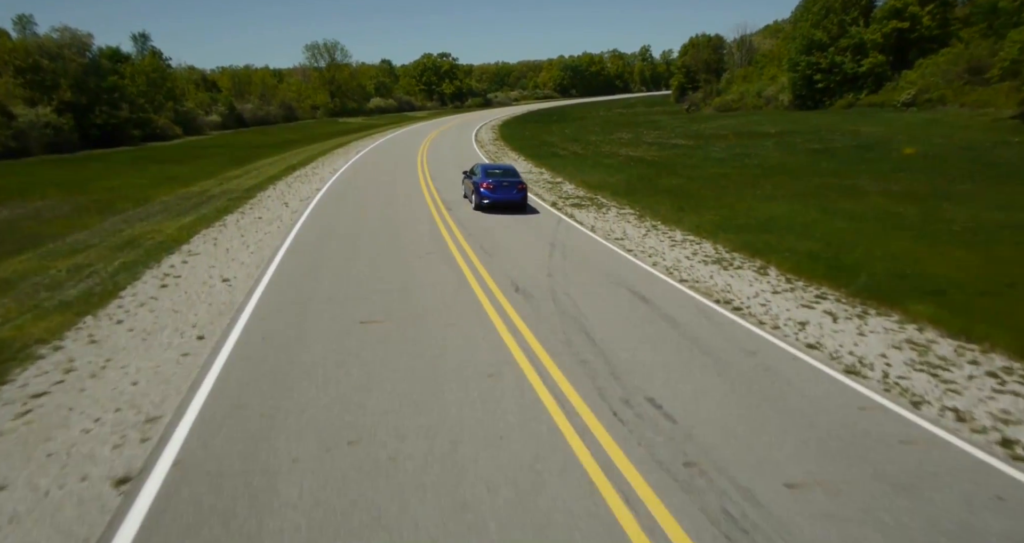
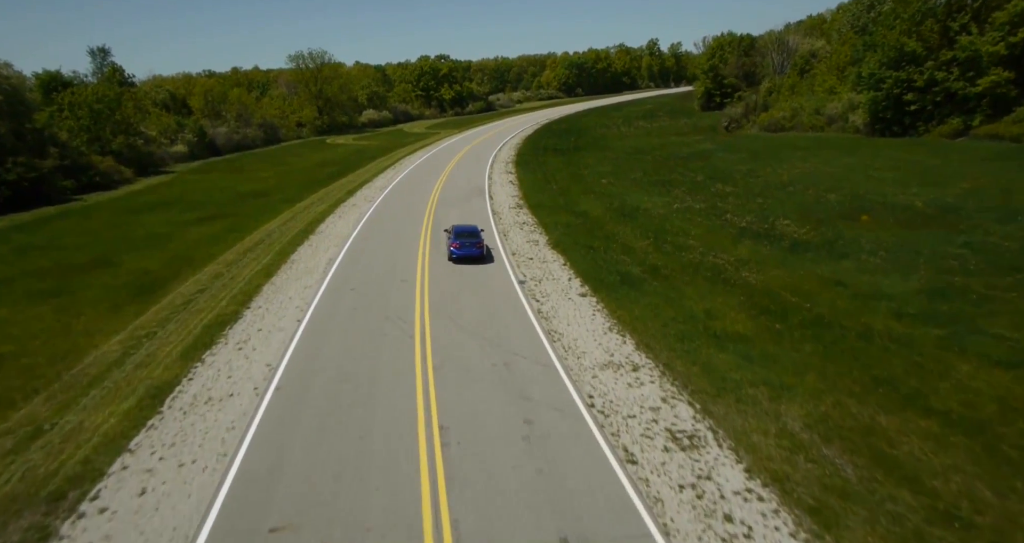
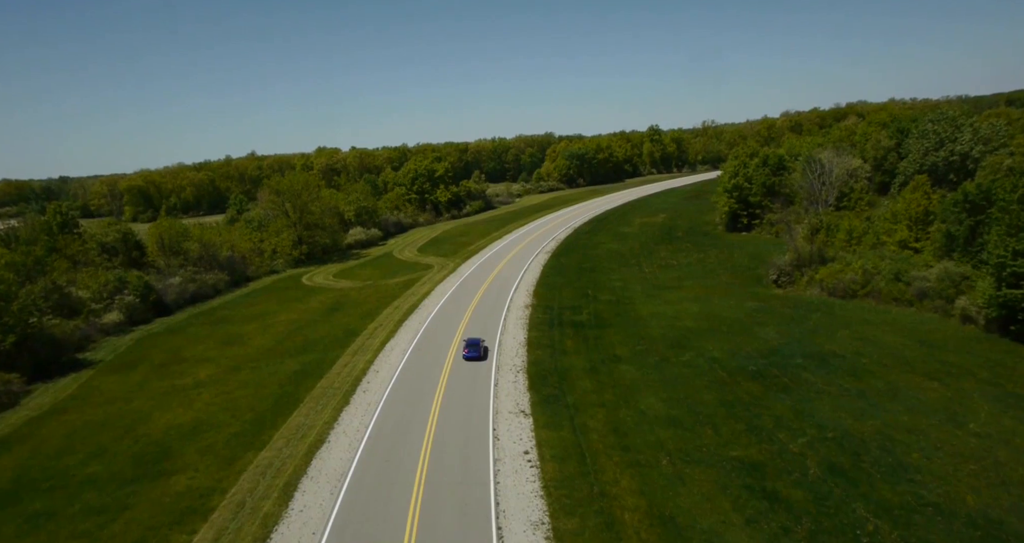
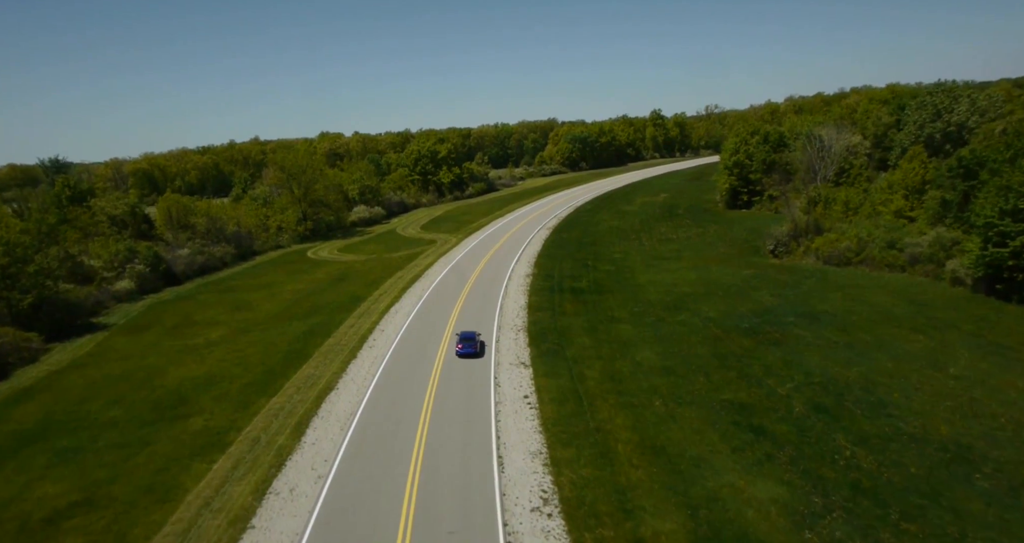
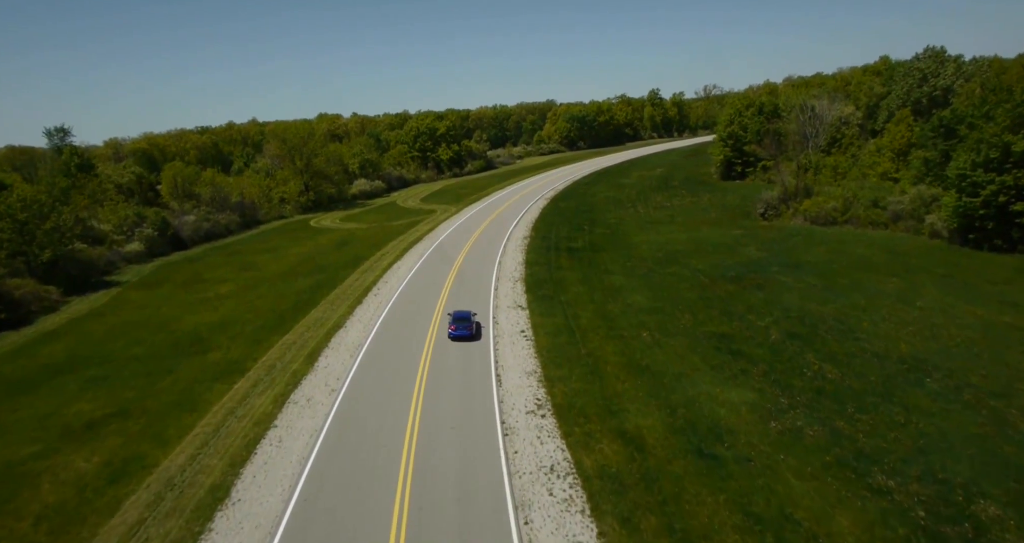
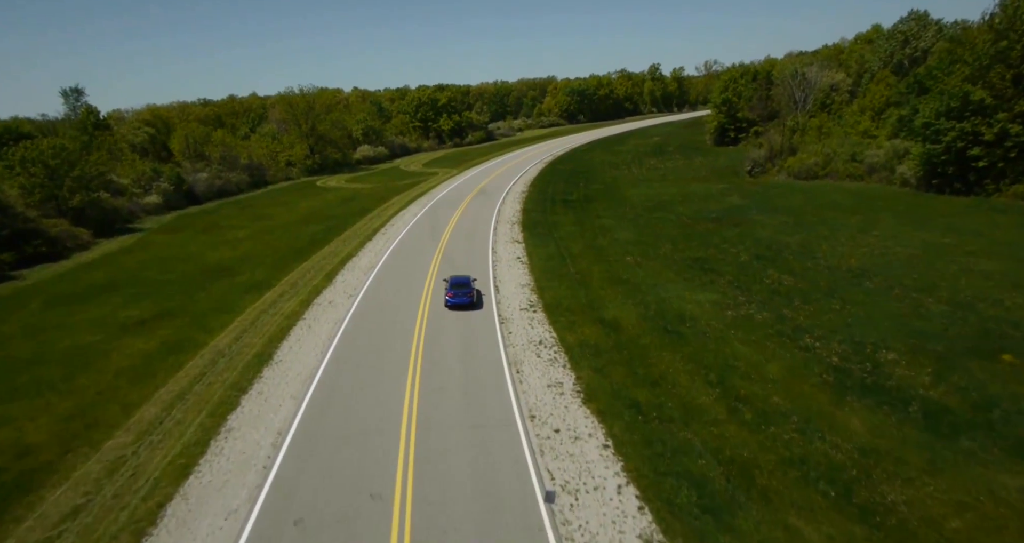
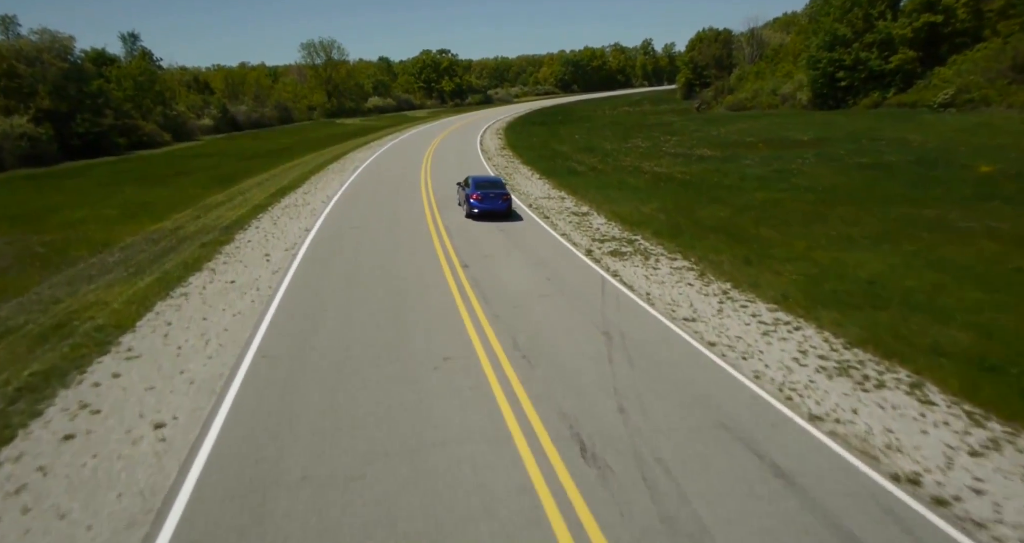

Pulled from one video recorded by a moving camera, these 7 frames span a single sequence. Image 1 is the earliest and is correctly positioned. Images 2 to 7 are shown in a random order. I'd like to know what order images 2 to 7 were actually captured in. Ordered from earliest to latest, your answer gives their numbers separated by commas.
7, 2, 6, 5, 4, 3
